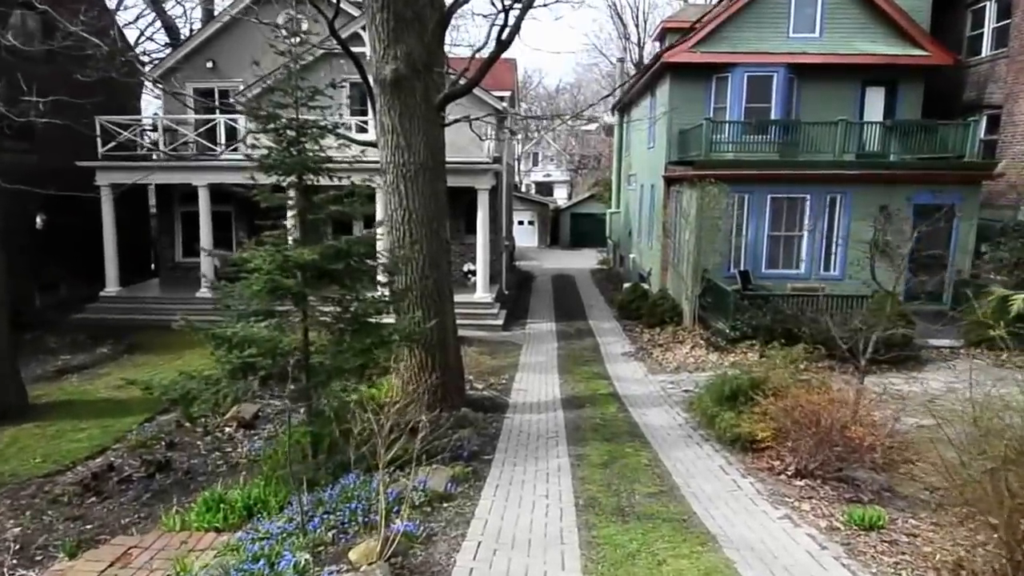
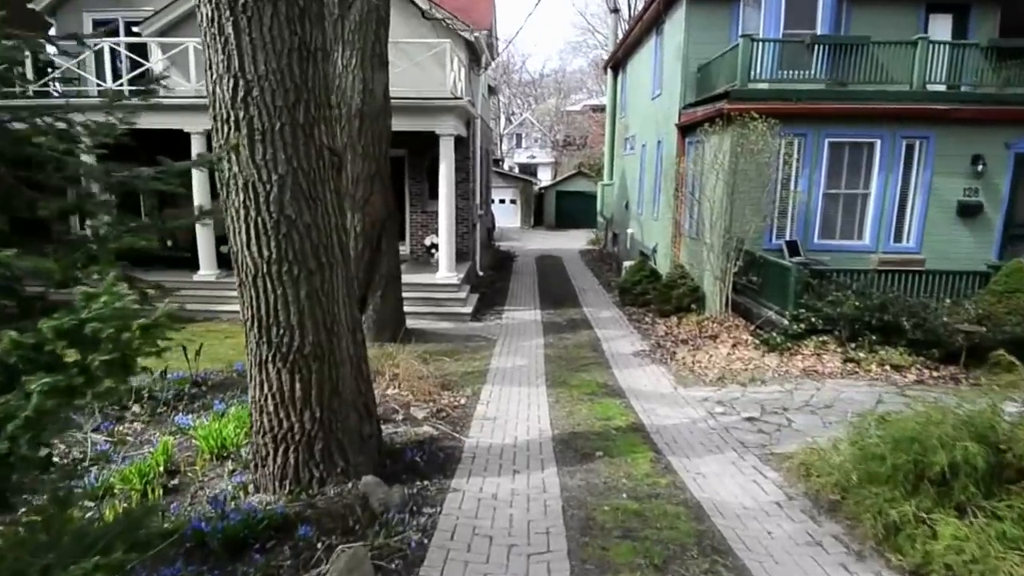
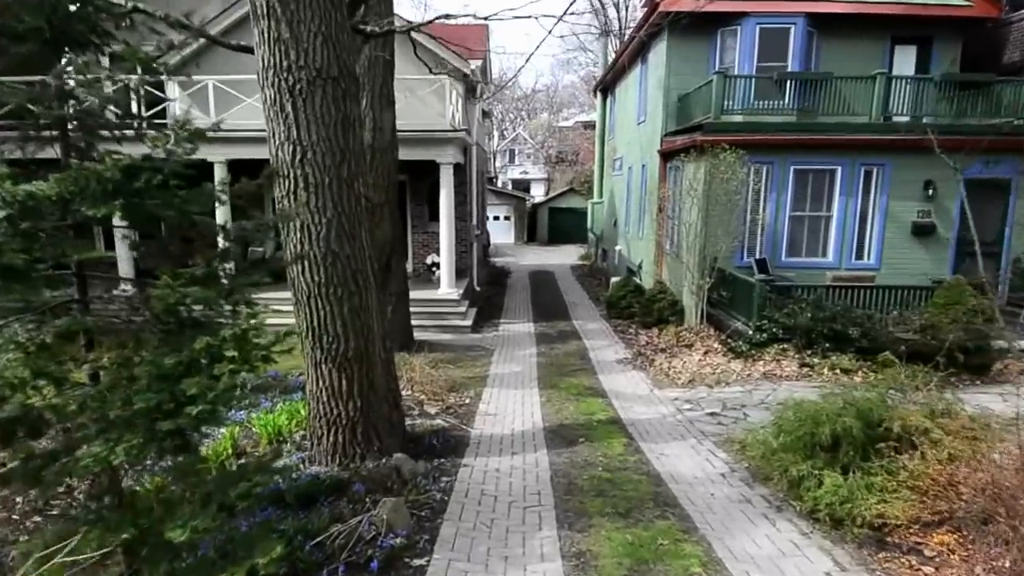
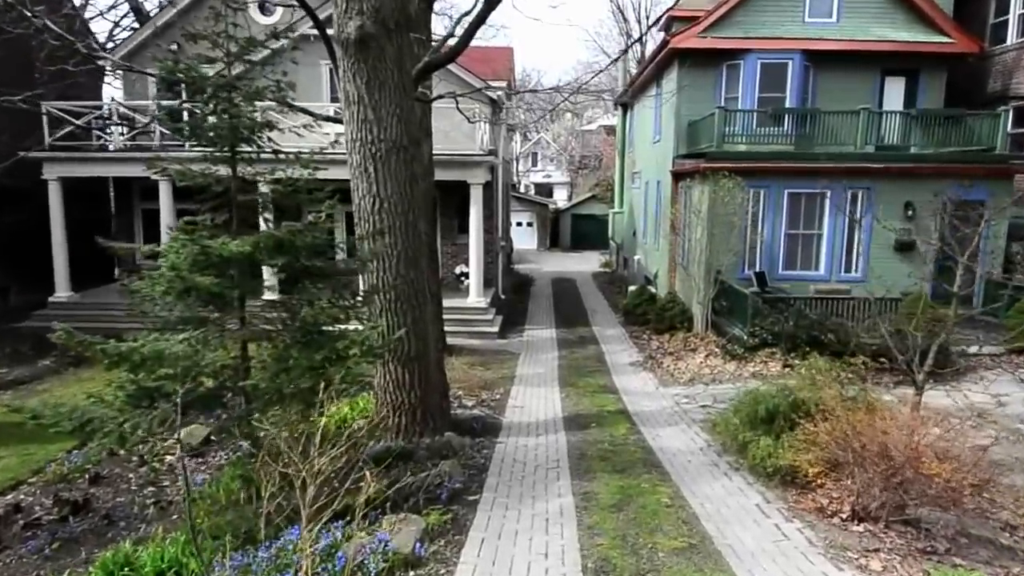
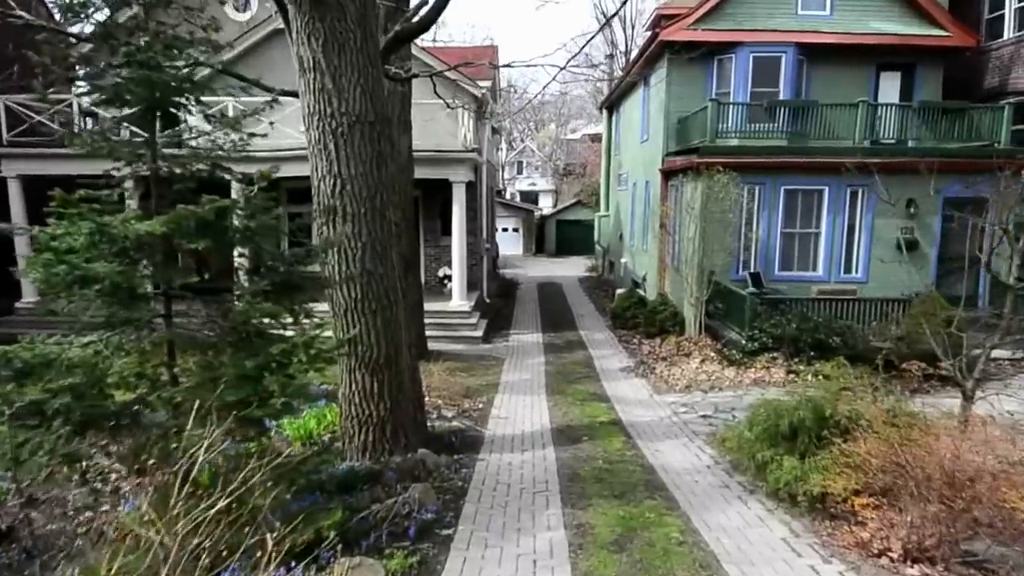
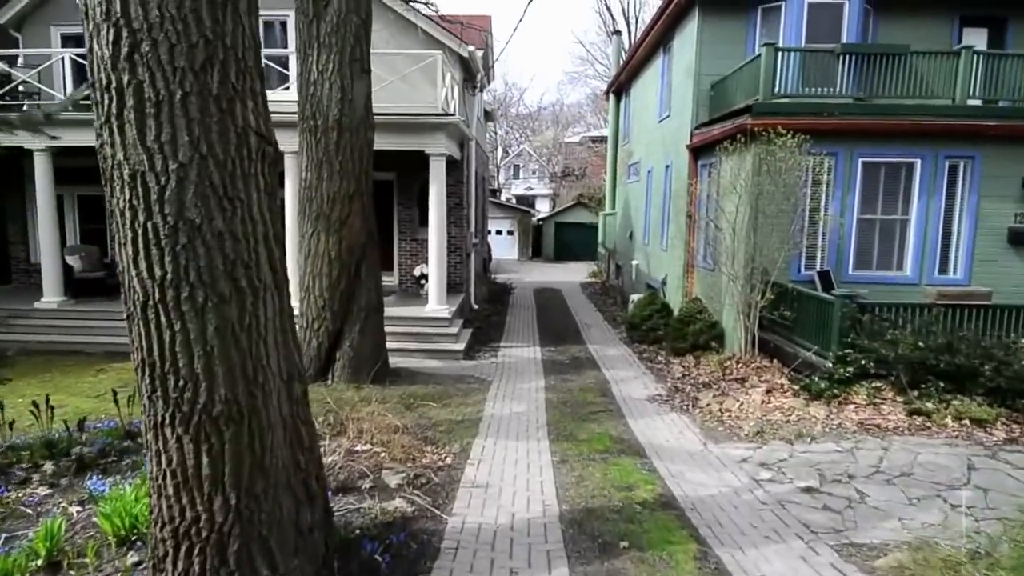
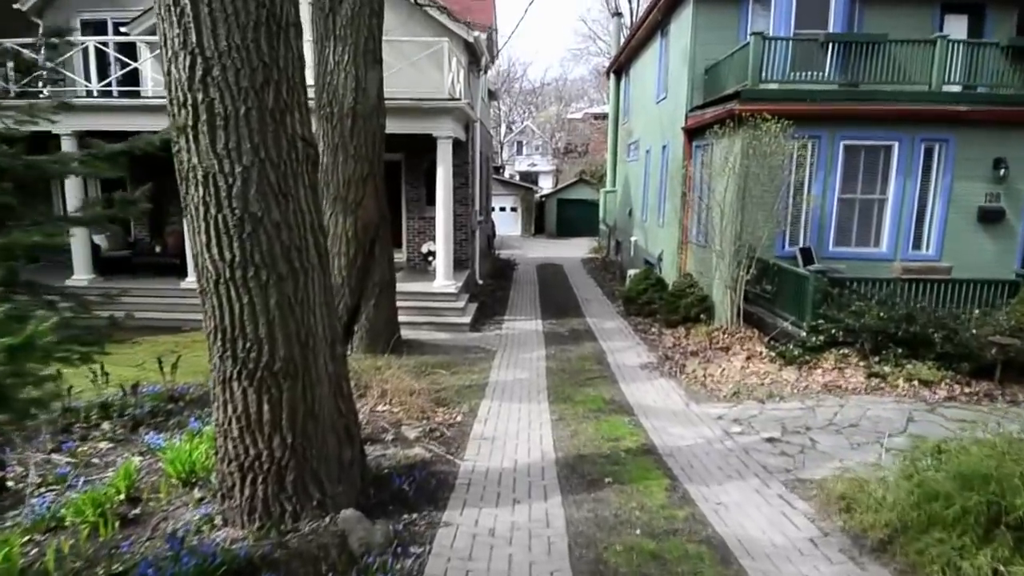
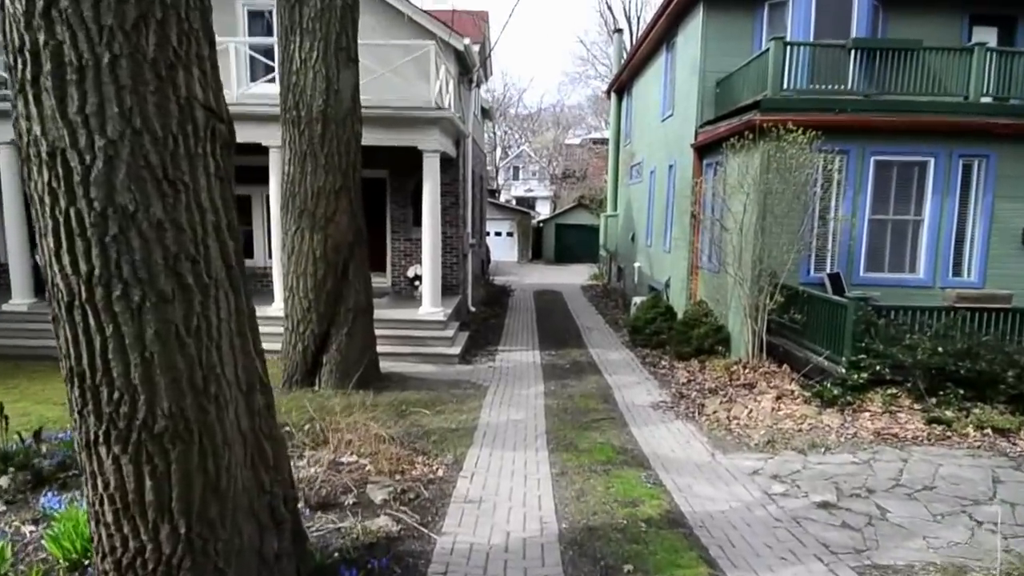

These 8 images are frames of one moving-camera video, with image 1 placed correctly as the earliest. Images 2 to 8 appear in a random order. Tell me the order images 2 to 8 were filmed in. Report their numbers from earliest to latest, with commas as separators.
4, 5, 3, 2, 7, 6, 8
